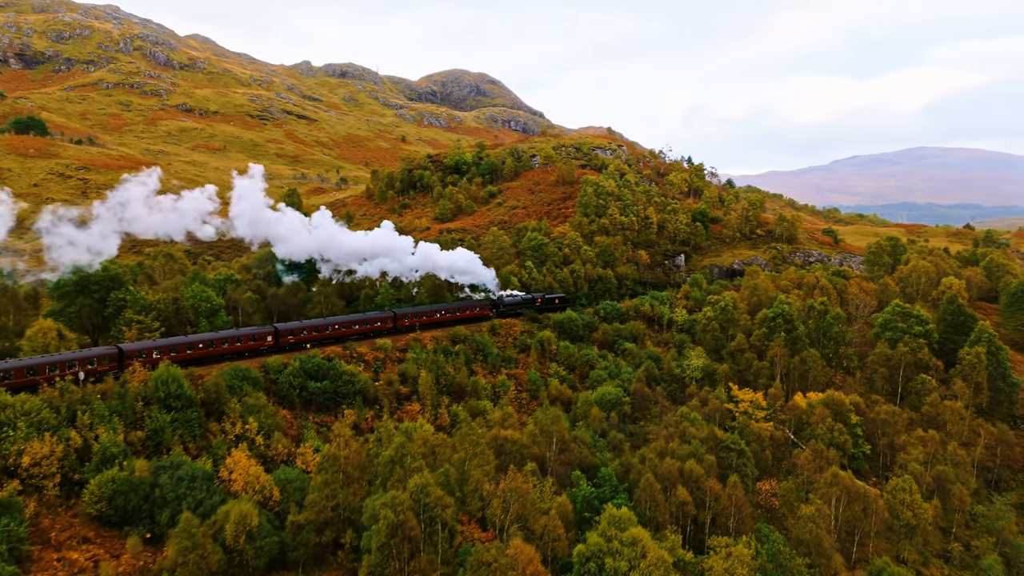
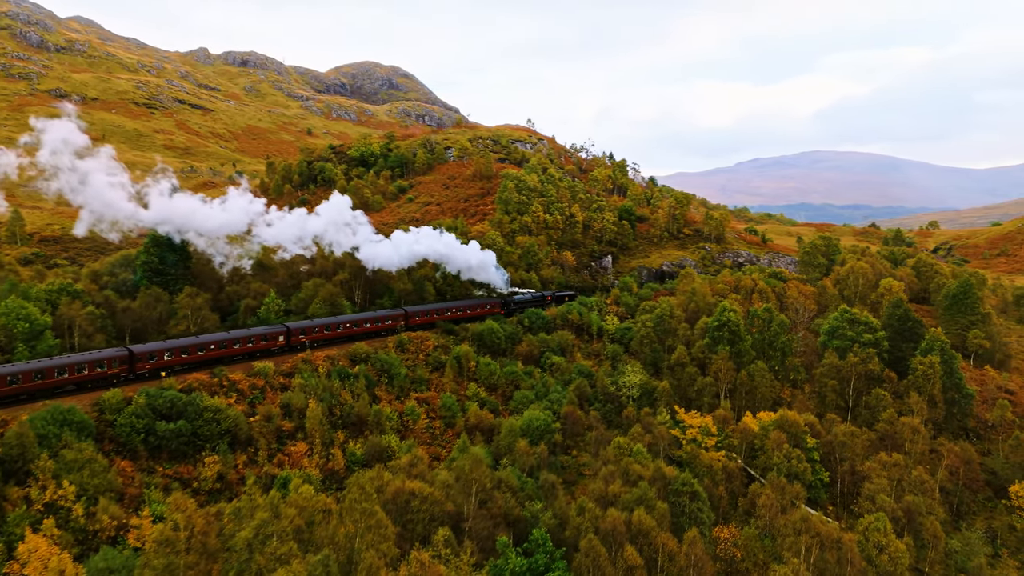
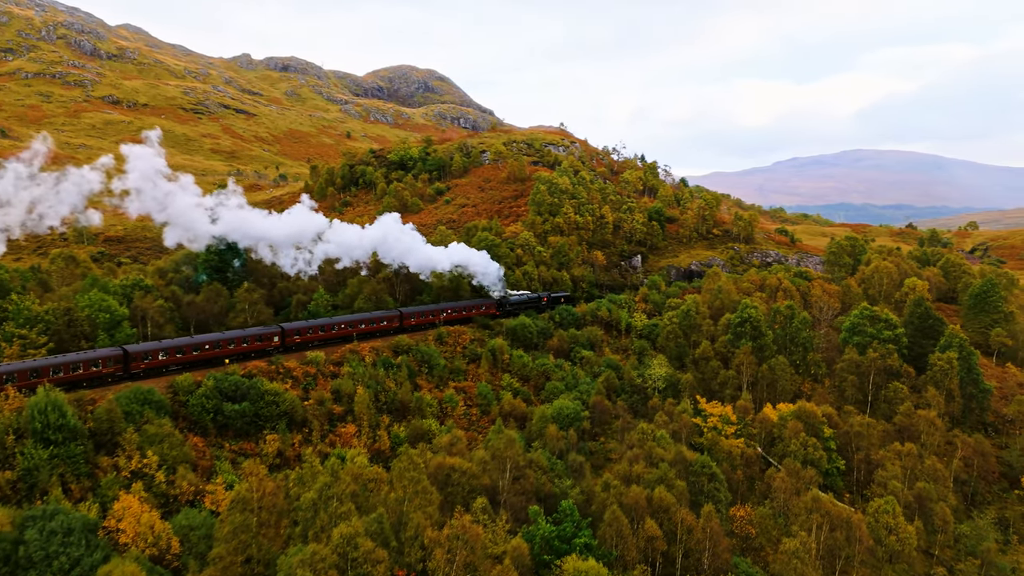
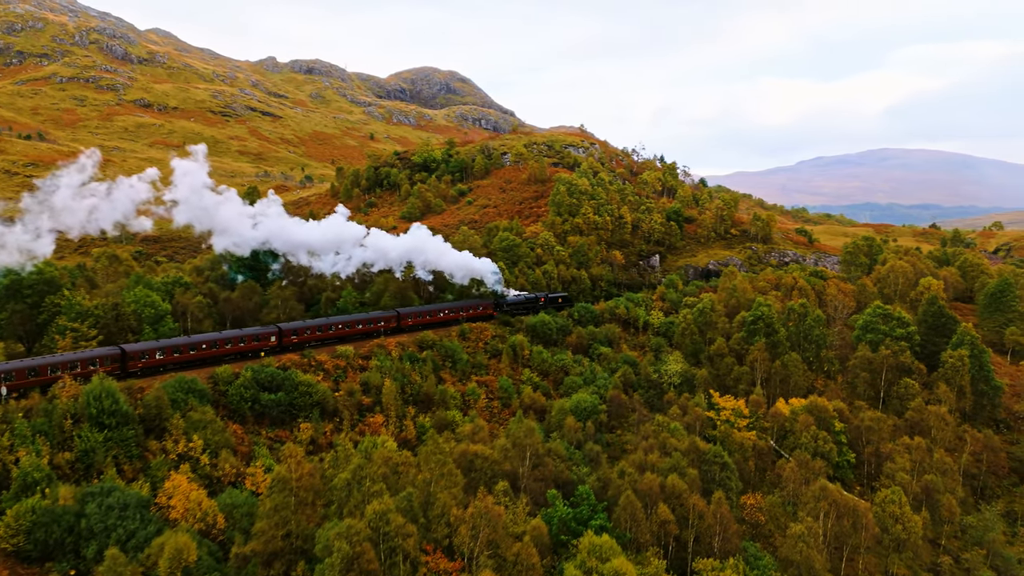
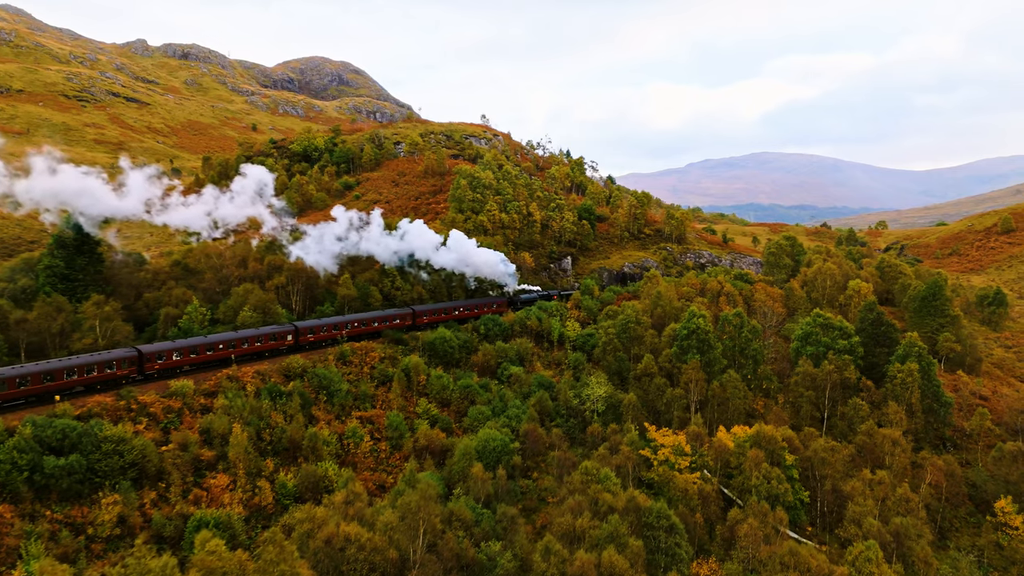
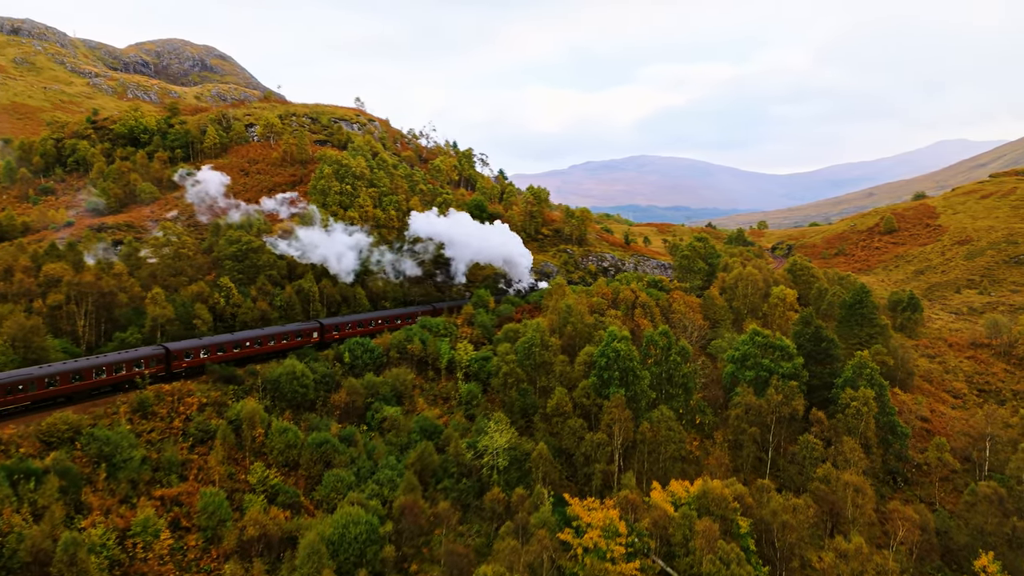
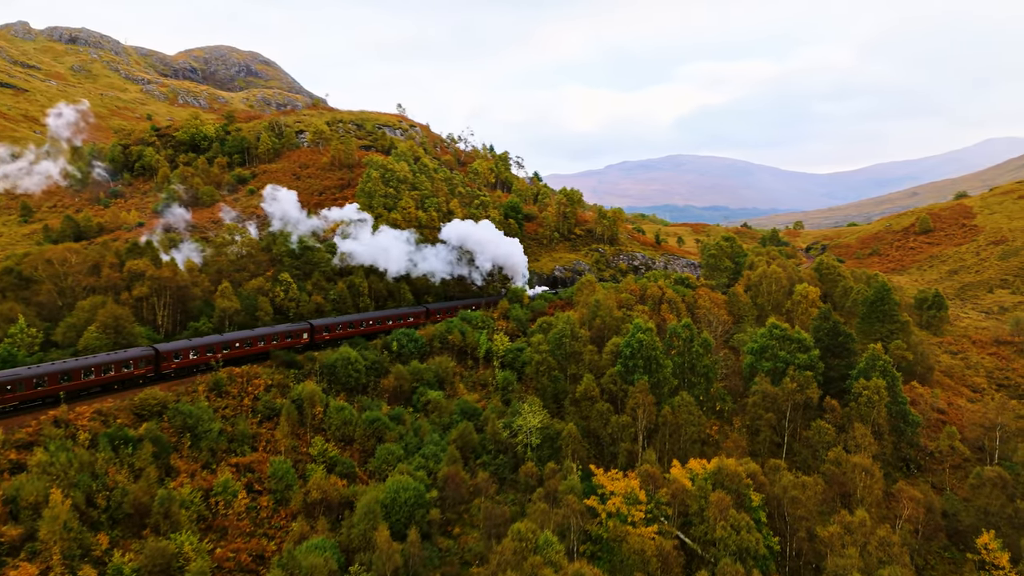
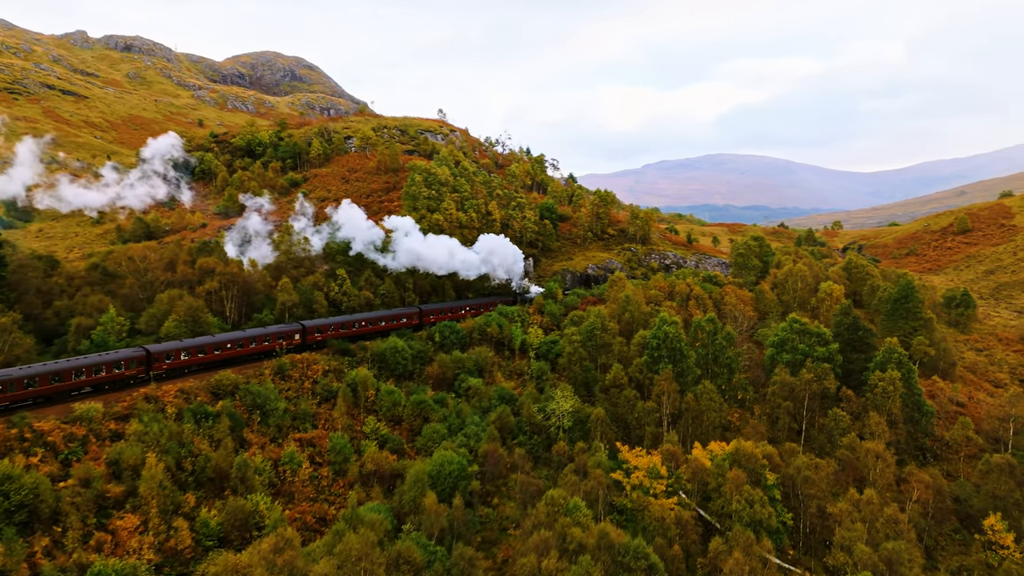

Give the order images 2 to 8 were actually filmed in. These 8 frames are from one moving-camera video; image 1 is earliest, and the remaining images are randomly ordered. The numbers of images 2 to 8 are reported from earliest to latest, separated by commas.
4, 3, 2, 5, 8, 7, 6
